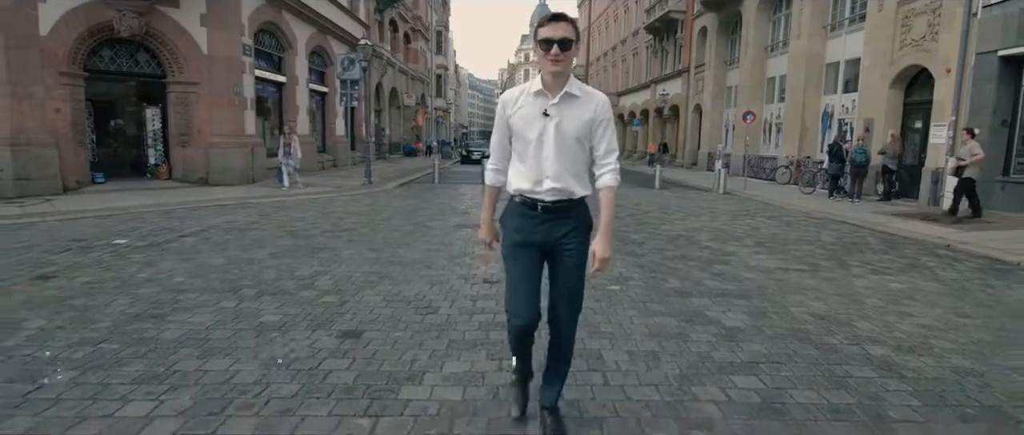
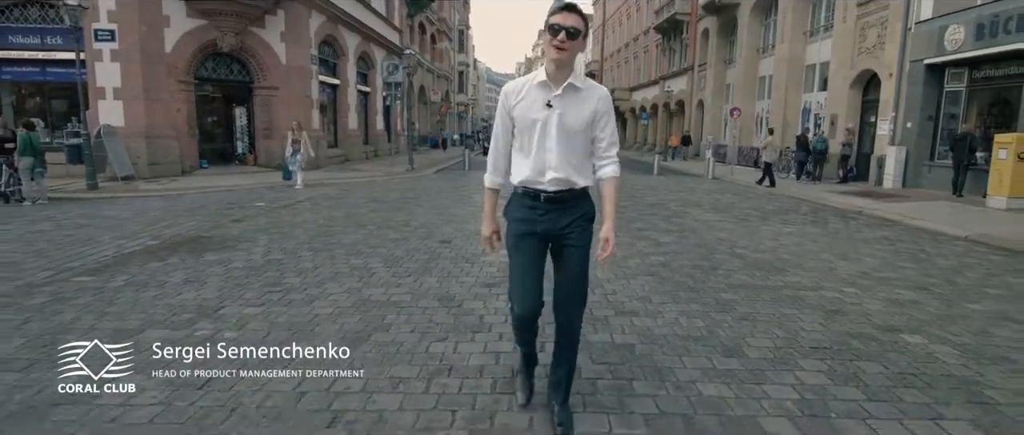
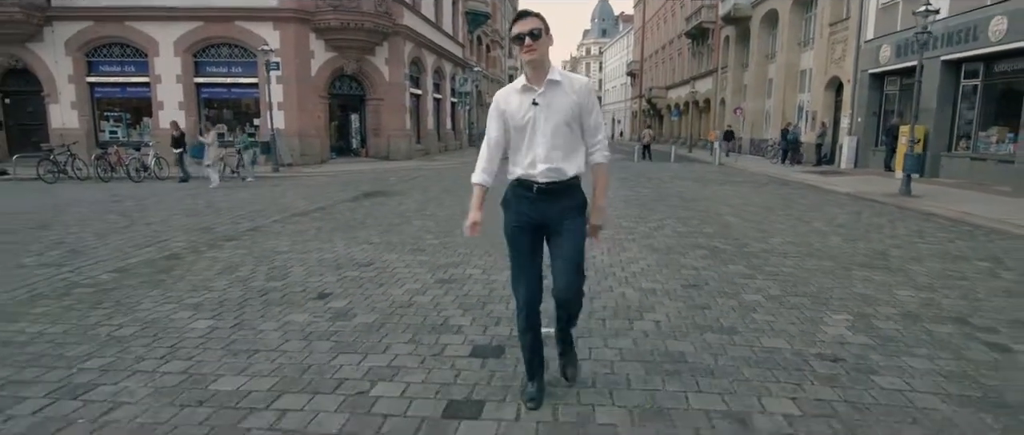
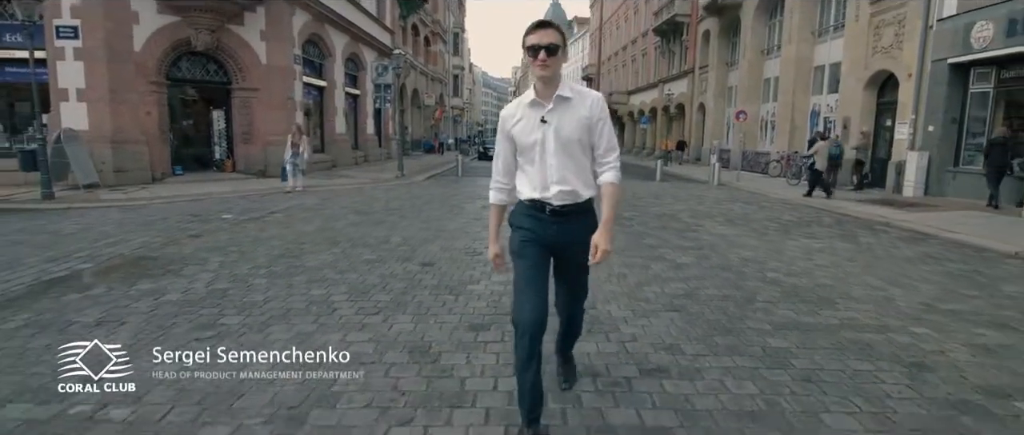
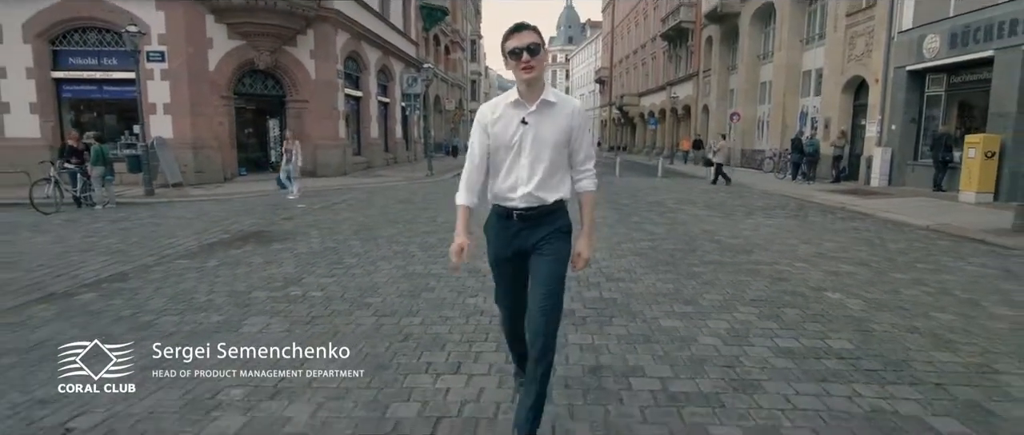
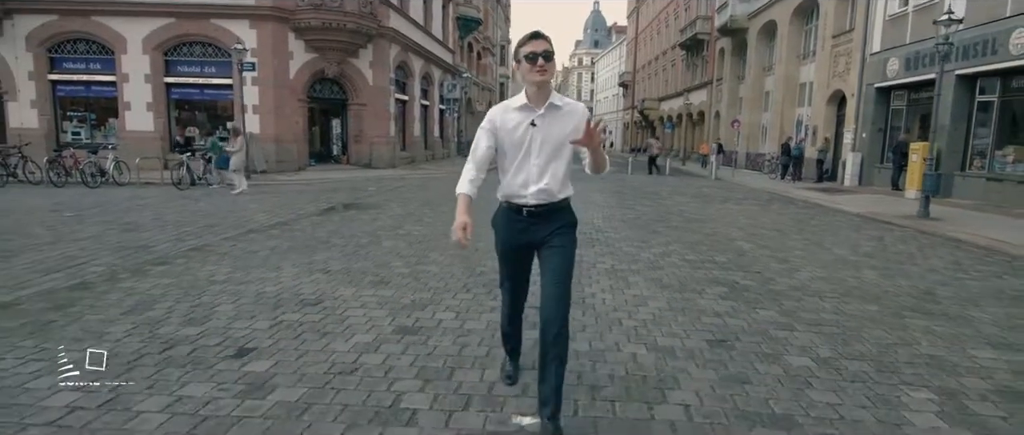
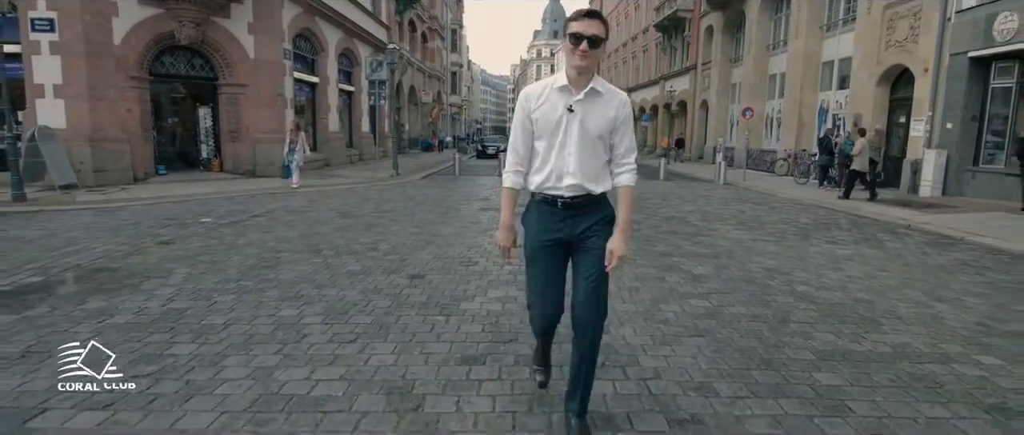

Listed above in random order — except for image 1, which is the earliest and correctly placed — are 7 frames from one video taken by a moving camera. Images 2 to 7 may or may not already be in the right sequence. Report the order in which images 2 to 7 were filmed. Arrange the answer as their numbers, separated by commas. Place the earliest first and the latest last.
7, 4, 2, 5, 6, 3
